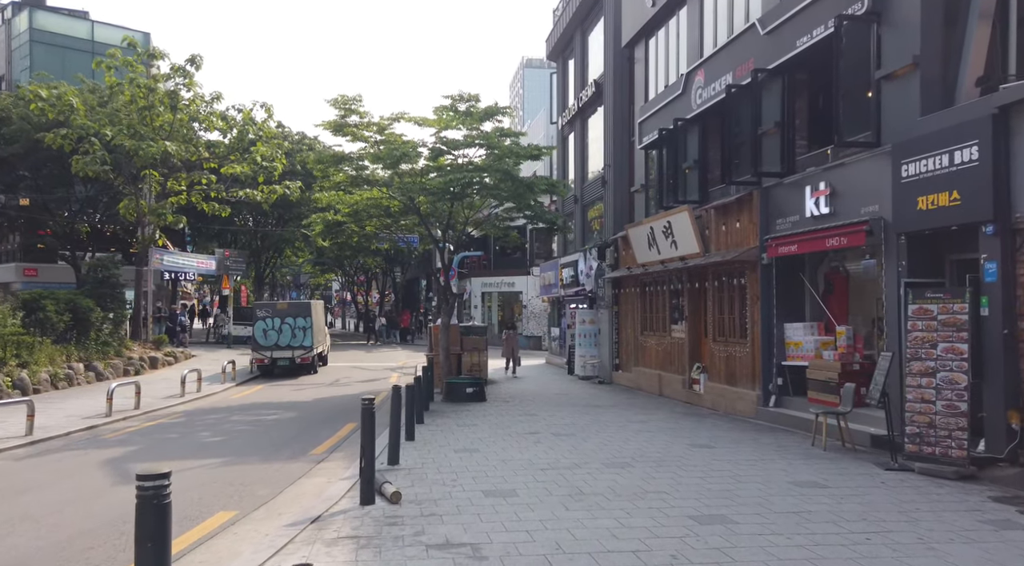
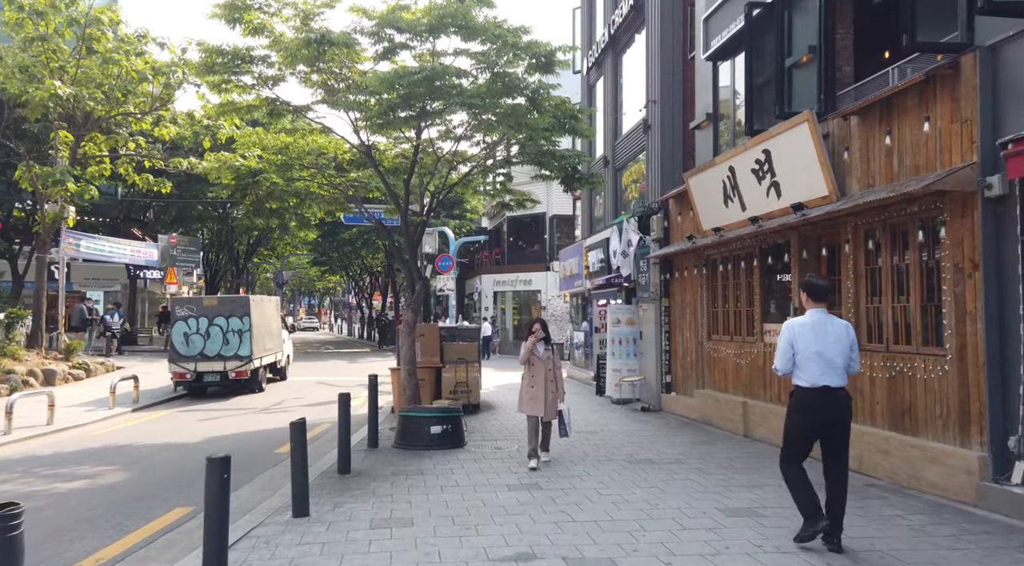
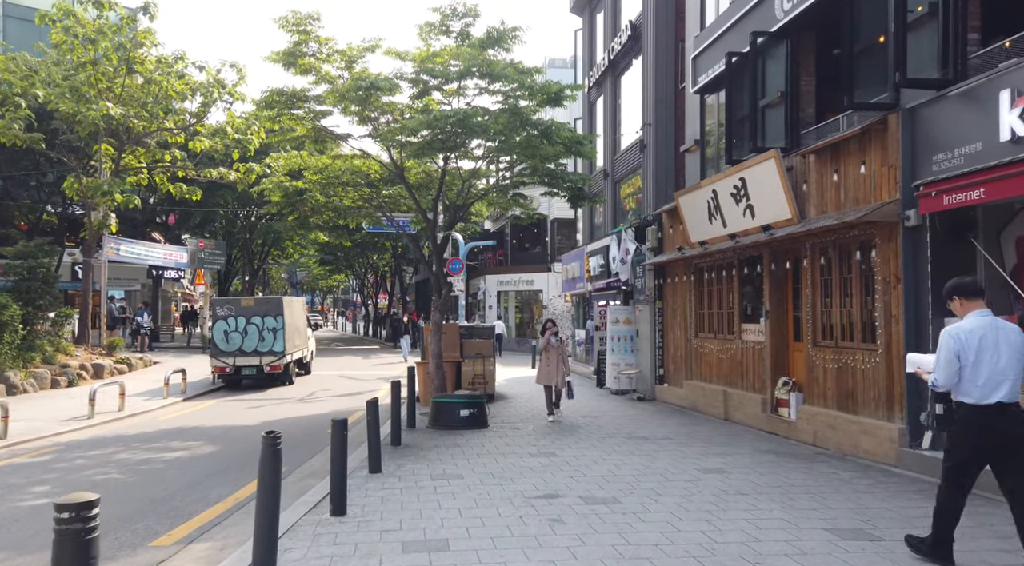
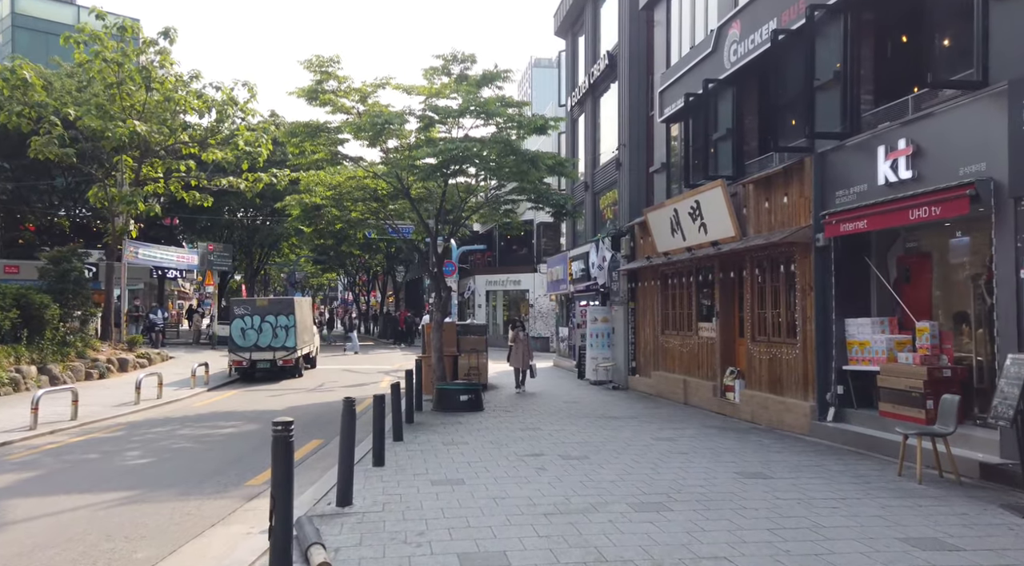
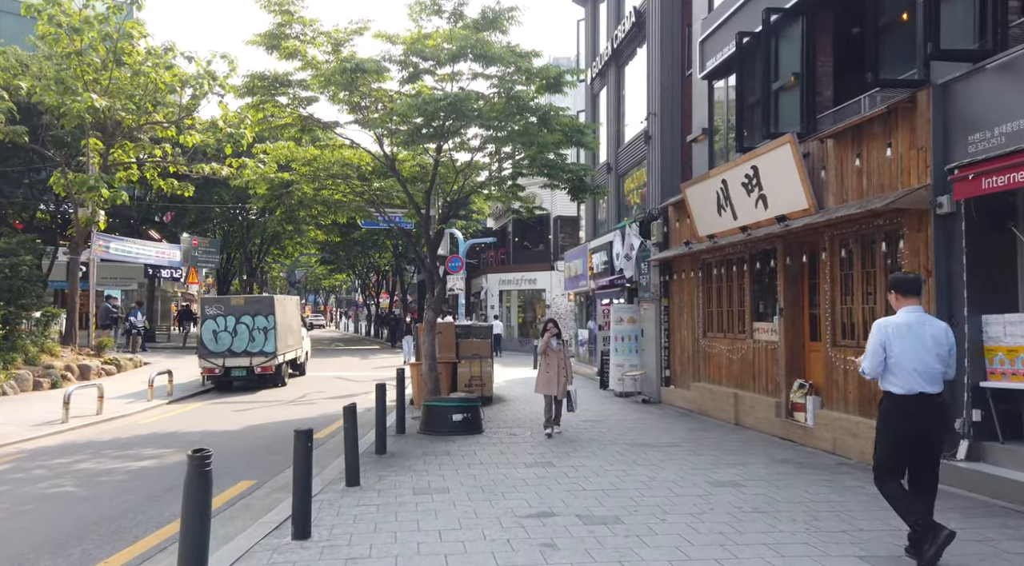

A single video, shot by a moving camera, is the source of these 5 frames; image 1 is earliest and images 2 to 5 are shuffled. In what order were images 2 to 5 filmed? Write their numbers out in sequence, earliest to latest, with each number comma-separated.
4, 3, 5, 2
